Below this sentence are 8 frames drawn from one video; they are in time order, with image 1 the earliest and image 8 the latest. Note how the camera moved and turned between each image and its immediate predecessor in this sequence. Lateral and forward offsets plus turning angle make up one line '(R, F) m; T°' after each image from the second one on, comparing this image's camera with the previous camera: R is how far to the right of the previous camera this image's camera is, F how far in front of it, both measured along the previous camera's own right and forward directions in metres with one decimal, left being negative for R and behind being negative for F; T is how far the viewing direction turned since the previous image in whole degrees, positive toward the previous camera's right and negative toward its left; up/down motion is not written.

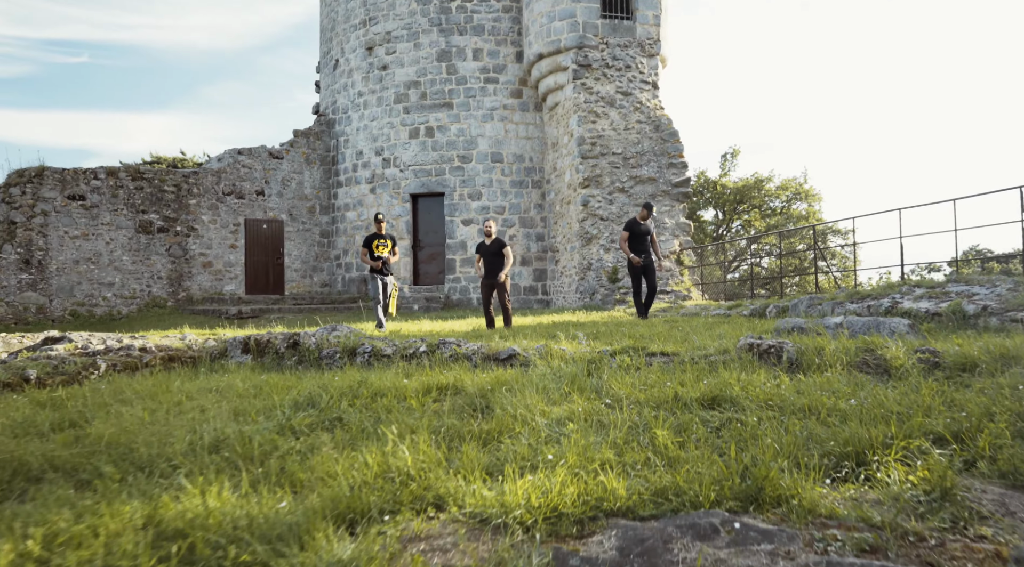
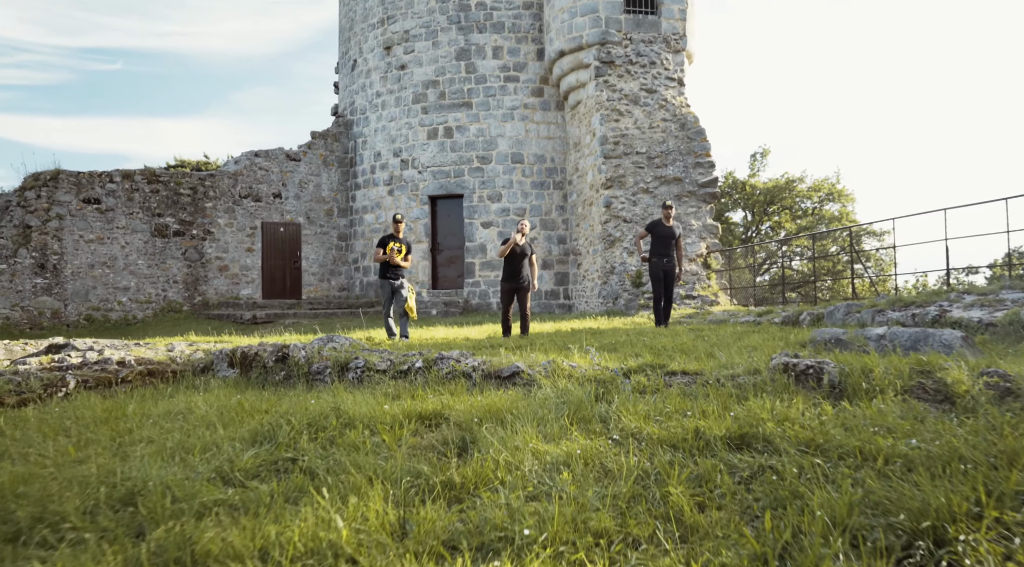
(+0.1, +0.5) m; -2°
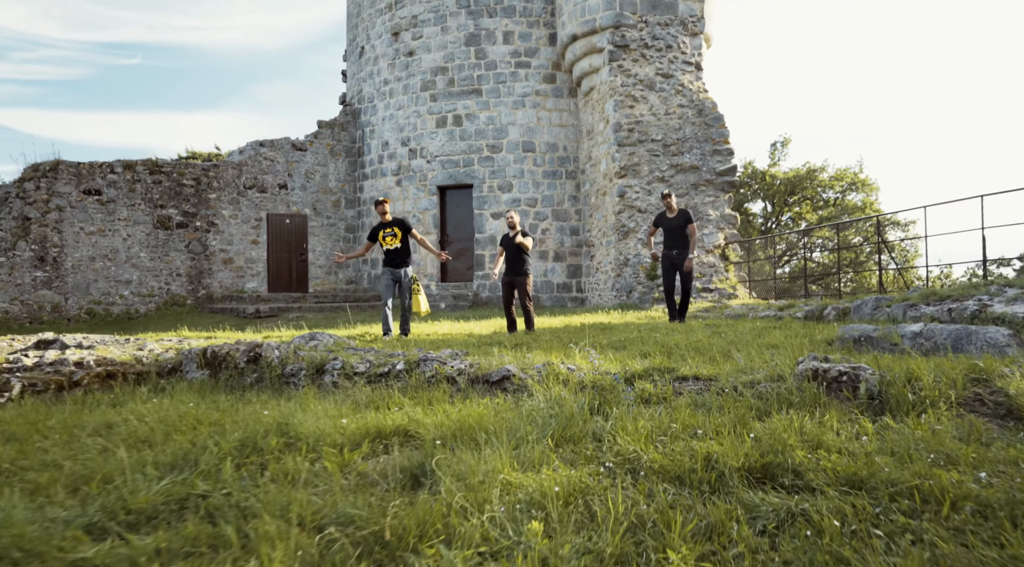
(+0.1, +0.5) m; -1°
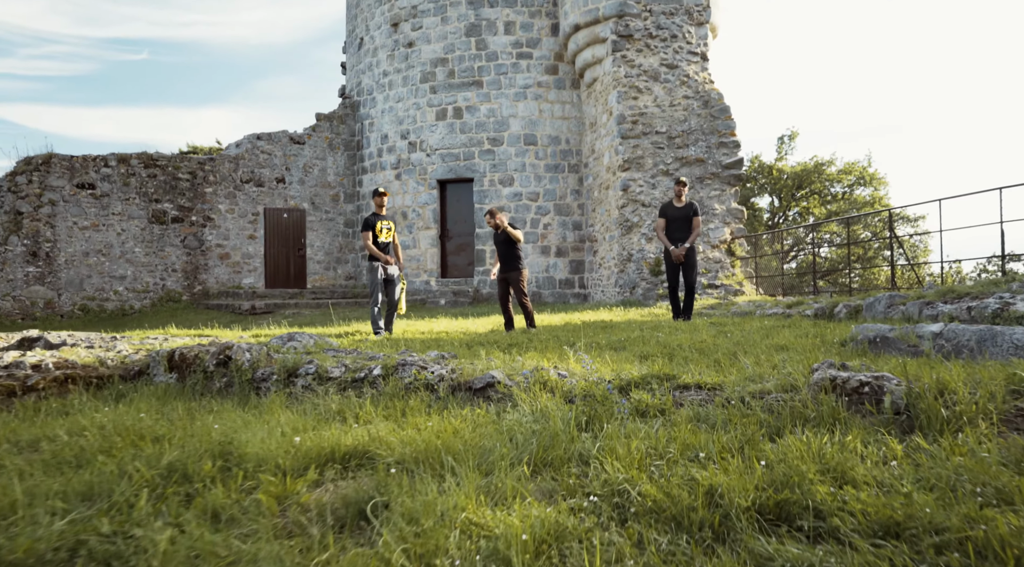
(+0.1, +0.3) m; 0°
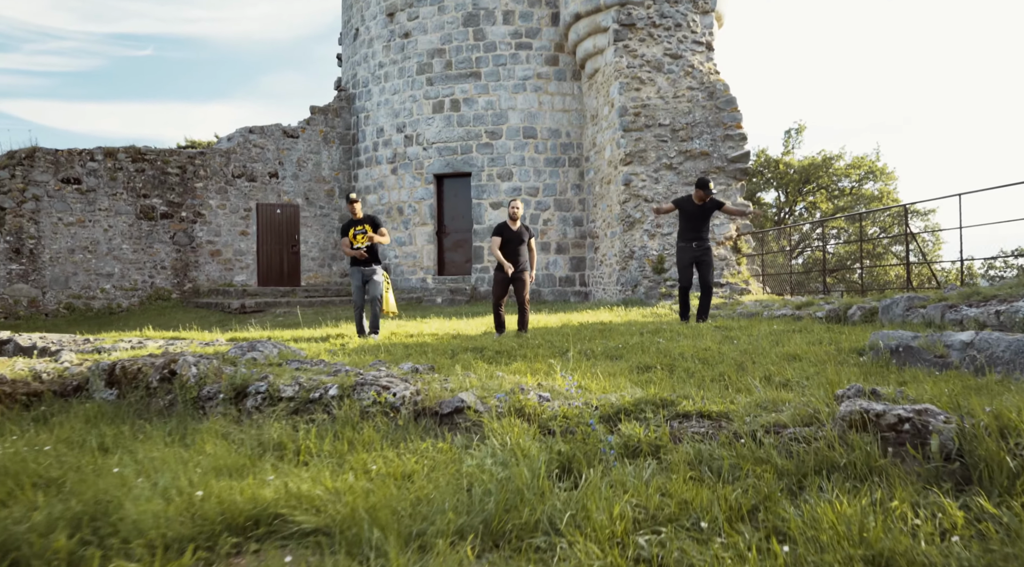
(+0.1, +0.5) m; 0°
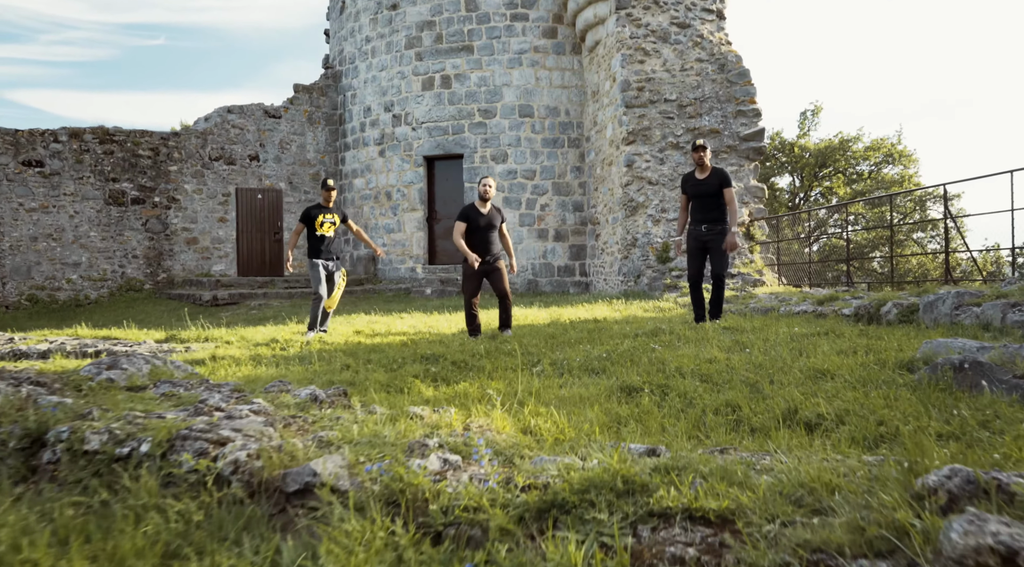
(+0.3, +1.0) m; -1°
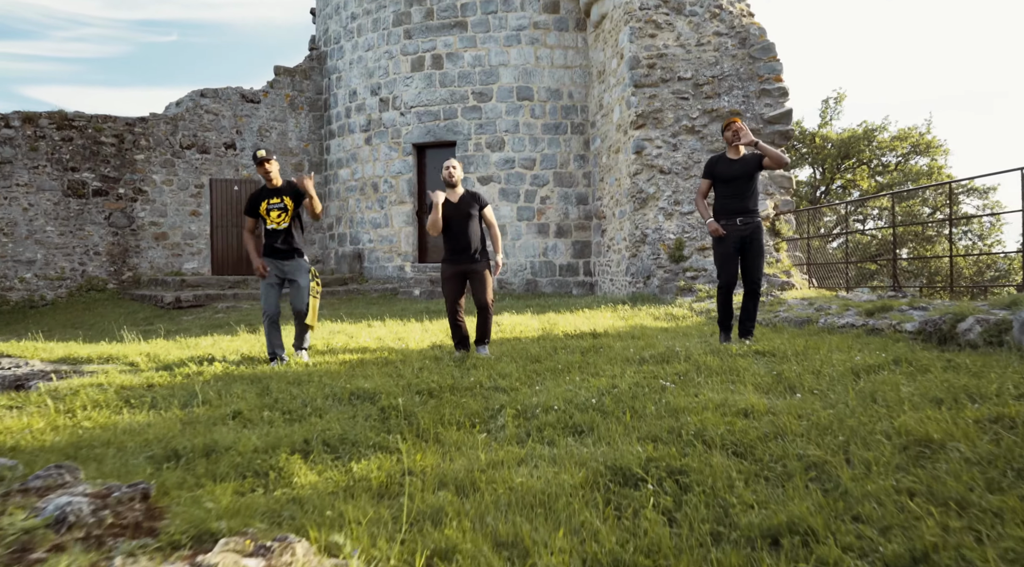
(+0.3, +1.3) m; -1°
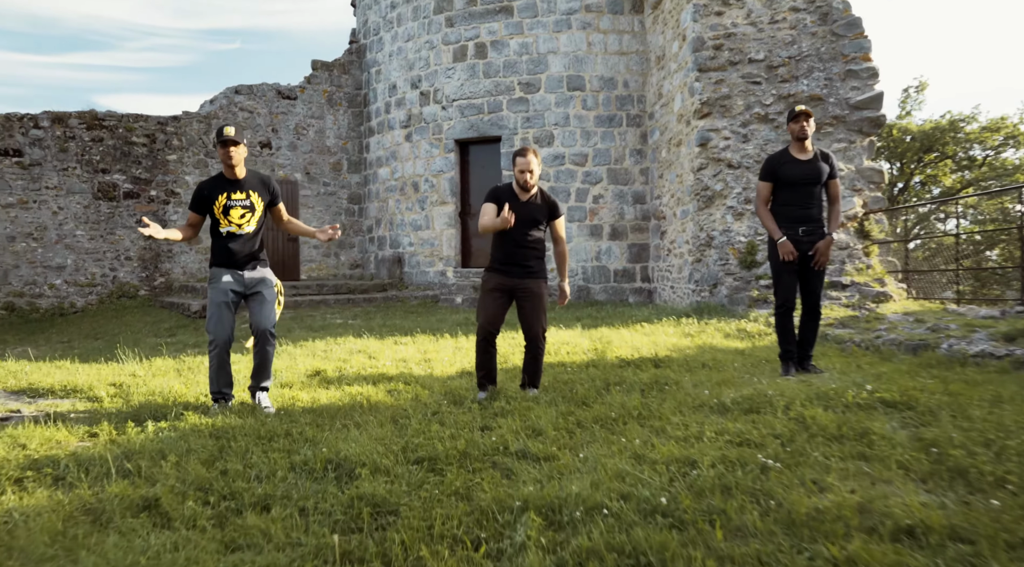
(+0.1, +1.0) m; -4°
